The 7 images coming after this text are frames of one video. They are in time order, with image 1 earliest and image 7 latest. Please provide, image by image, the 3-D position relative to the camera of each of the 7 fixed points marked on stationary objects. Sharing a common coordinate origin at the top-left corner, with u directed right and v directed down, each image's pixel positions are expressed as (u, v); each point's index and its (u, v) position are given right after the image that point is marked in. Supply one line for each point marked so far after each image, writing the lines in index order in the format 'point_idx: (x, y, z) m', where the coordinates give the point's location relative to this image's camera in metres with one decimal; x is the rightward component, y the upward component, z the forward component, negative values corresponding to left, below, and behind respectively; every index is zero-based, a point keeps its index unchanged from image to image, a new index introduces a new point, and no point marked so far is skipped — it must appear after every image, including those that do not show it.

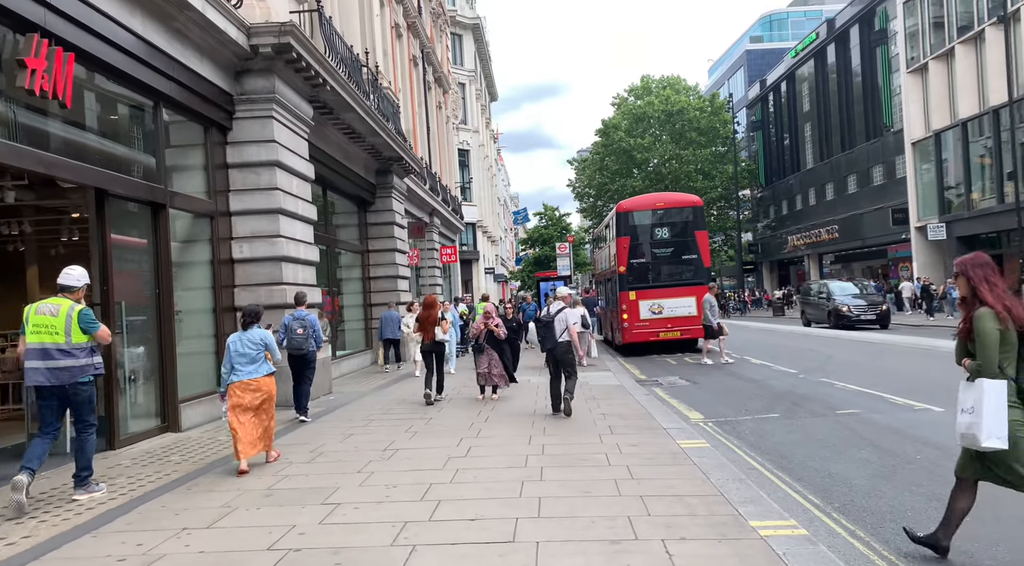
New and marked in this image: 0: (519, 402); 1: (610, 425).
0: (+0.1, -1.8, +11.5) m
1: (+1.1, -1.6, +8.6) m
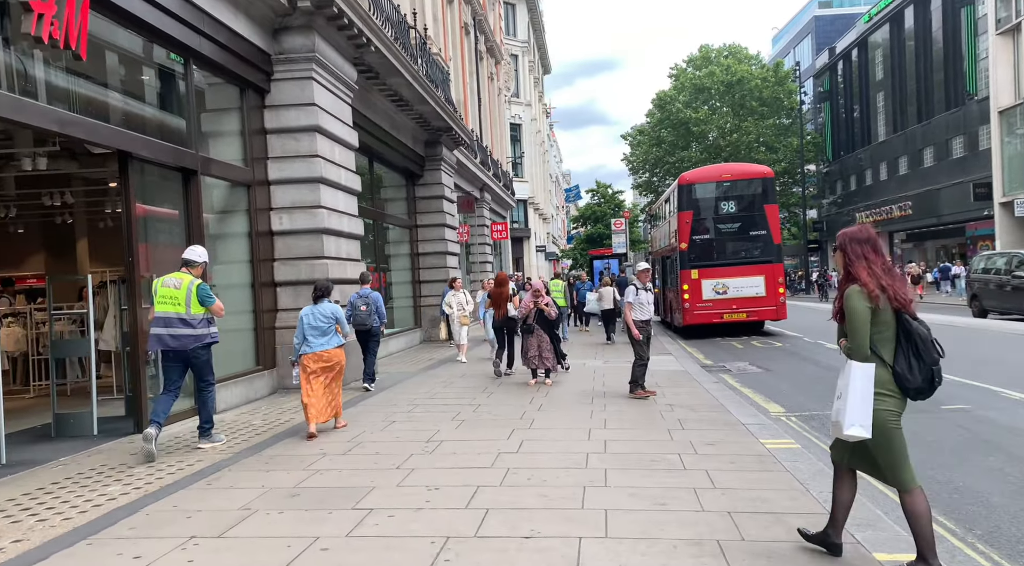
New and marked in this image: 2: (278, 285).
0: (+0.9, -1.4, +10.6) m
1: (+1.7, -1.3, +7.7) m
2: (-3.3, 0.0, +11.0) m
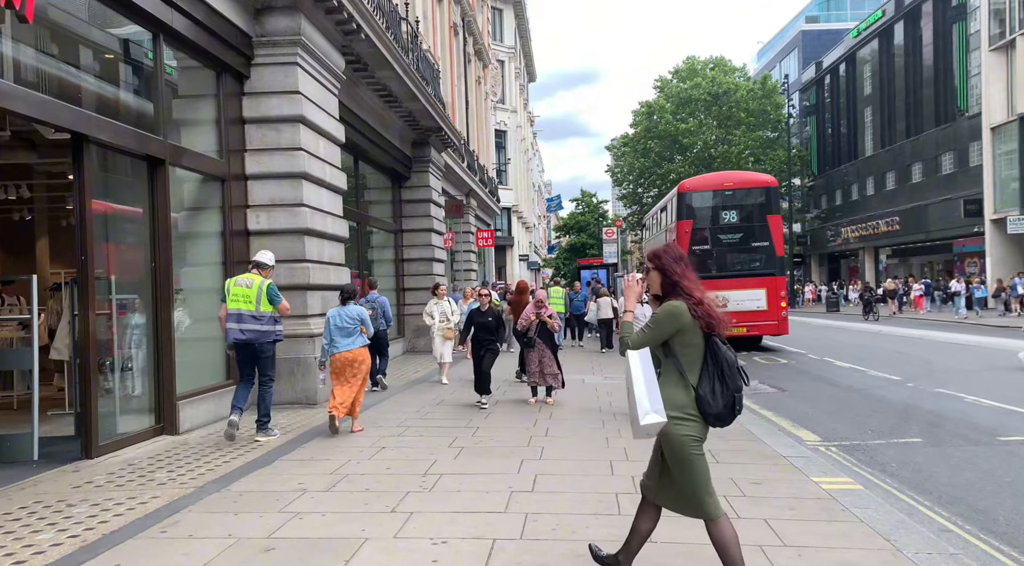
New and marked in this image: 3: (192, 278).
0: (+0.9, -1.5, +9.7) m
1: (+1.7, -1.4, +6.8) m
2: (-3.3, -0.1, +10.0) m
3: (-3.6, +0.1, +8.8) m
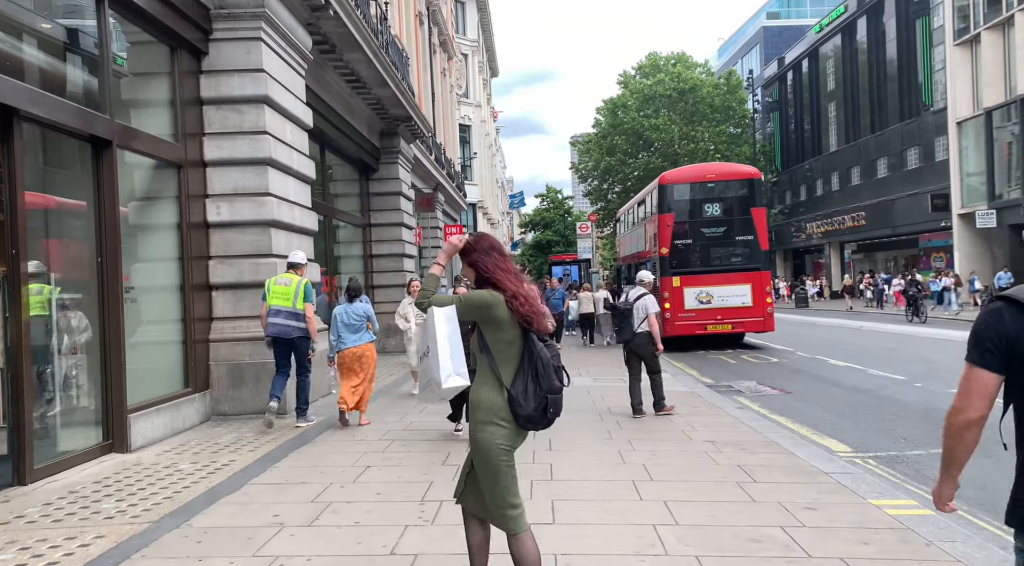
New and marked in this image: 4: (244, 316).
0: (+0.7, -1.5, +8.9) m
1: (+1.8, -1.4, +6.0) m
2: (-3.4, -0.1, +9.0) m
3: (-3.7, +0.1, +7.8) m
4: (-3.1, -0.4, +8.9) m
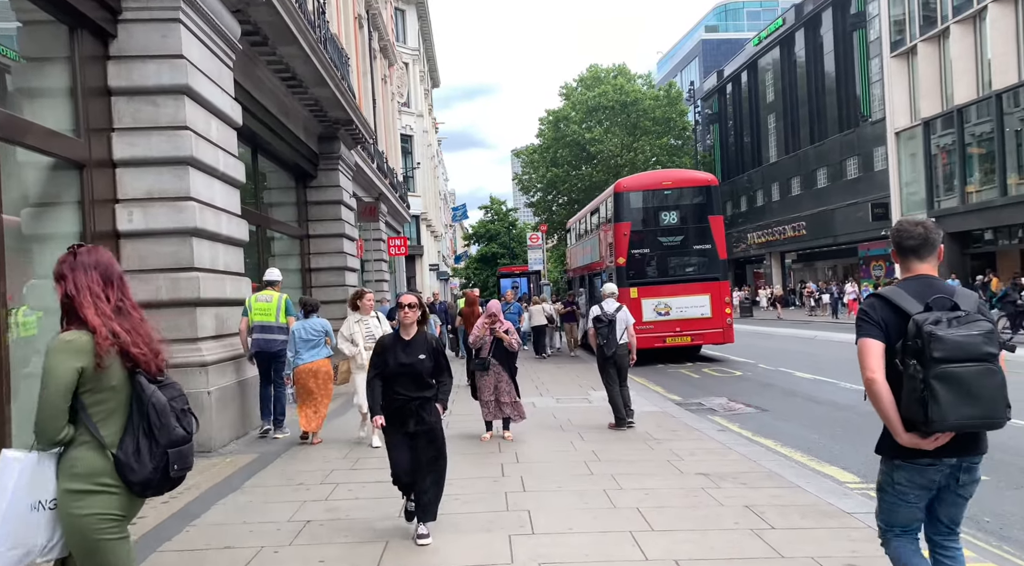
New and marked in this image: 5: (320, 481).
0: (+0.3, -1.6, +8.0) m
1: (+1.6, -1.5, +5.2) m
2: (-3.9, -0.3, +7.7) m
3: (-4.0, -0.1, +6.6) m
4: (-3.5, -0.6, +7.7) m
5: (-1.6, -1.6, +6.3) m
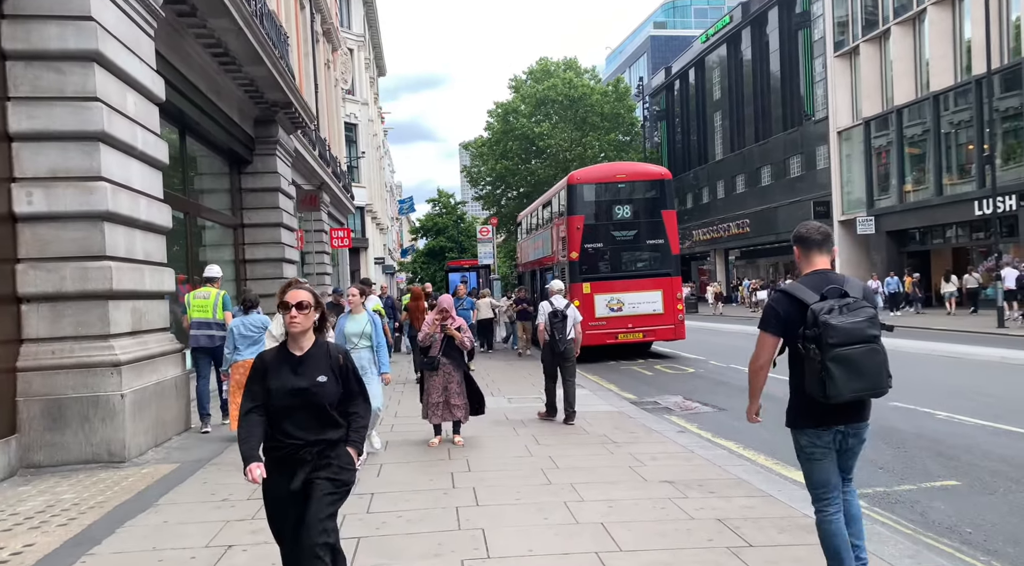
0: (-0.2, -1.6, +7.5) m
1: (+1.3, -1.4, +4.8) m
2: (-4.3, -0.2, +6.9) m
3: (-4.4, 0.0, +5.8) m
4: (-4.0, -0.5, +6.9) m
5: (-1.9, -1.5, +5.6) m
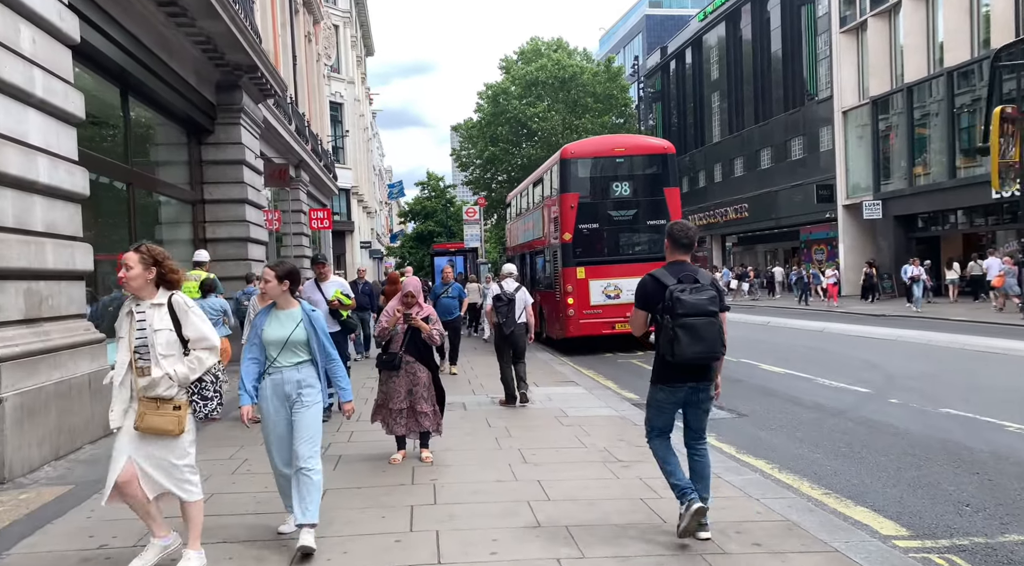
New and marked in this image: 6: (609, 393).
0: (-0.3, -1.4, +6.1) m
1: (+1.1, -1.3, +3.4) m
2: (-4.5, 0.0, +5.4) m
3: (-4.5, +0.1, +4.3) m
4: (-4.1, -0.3, +5.5) m
5: (-2.0, -1.4, +4.2) m
6: (+1.2, -1.4, +9.5) m
